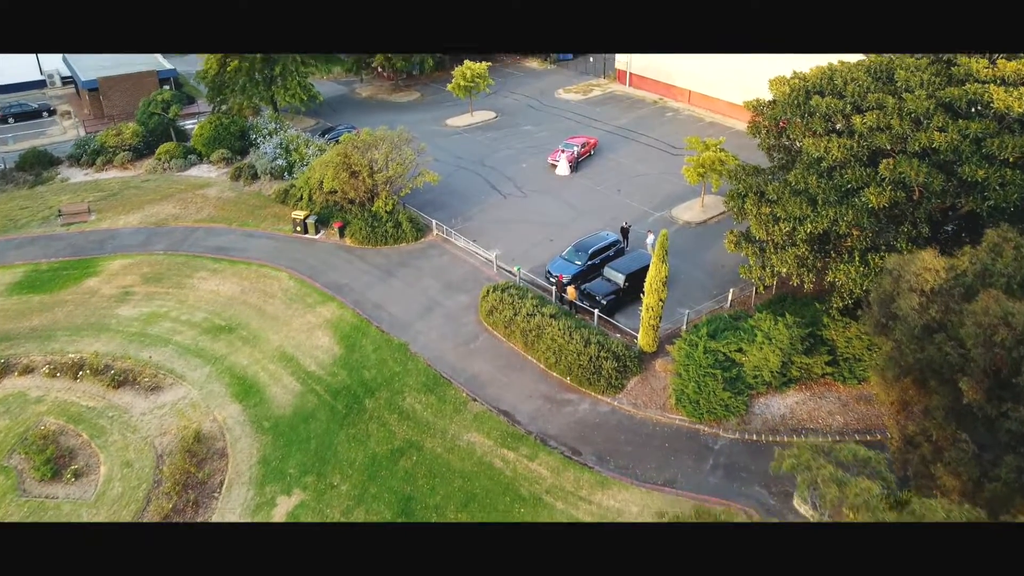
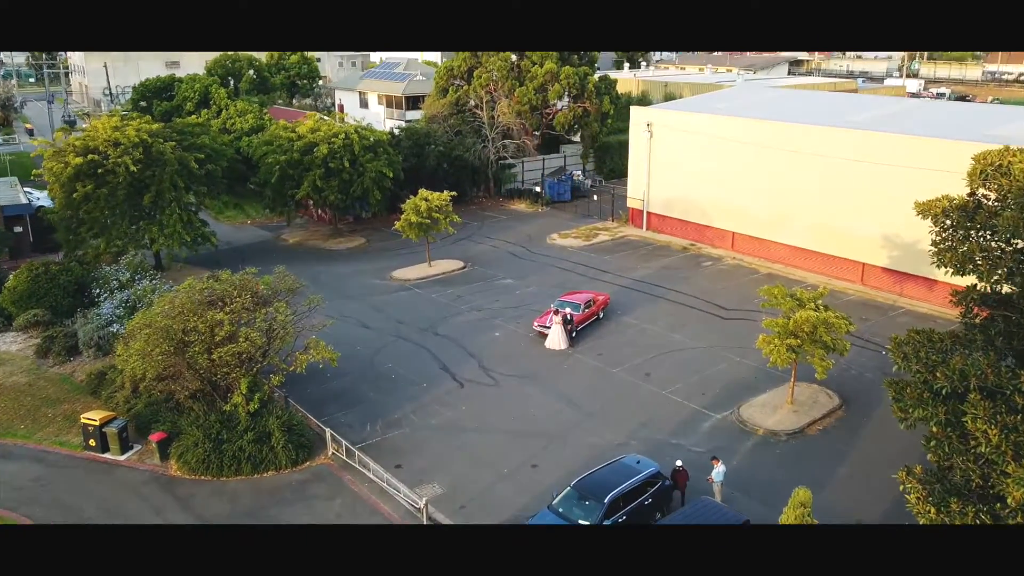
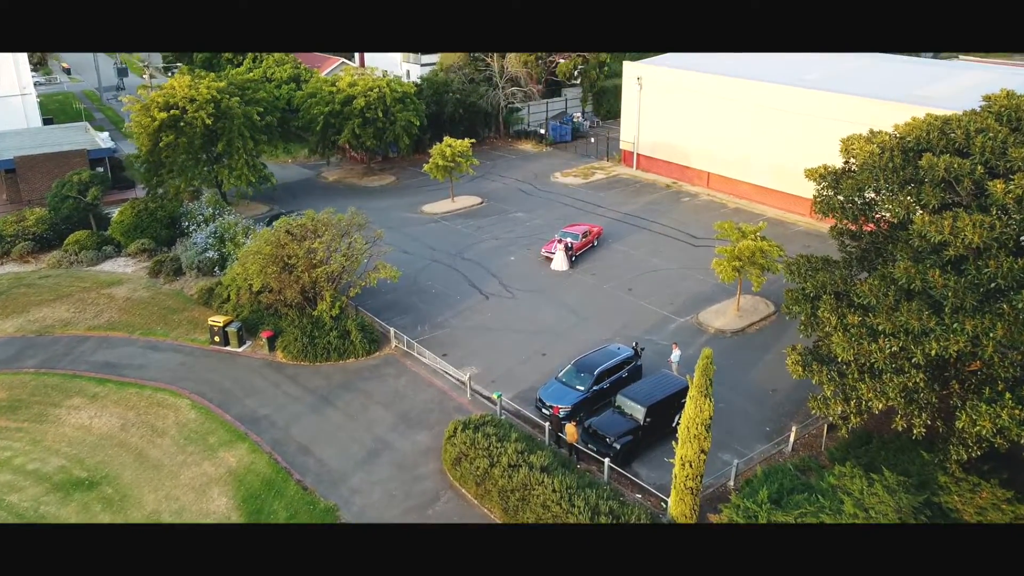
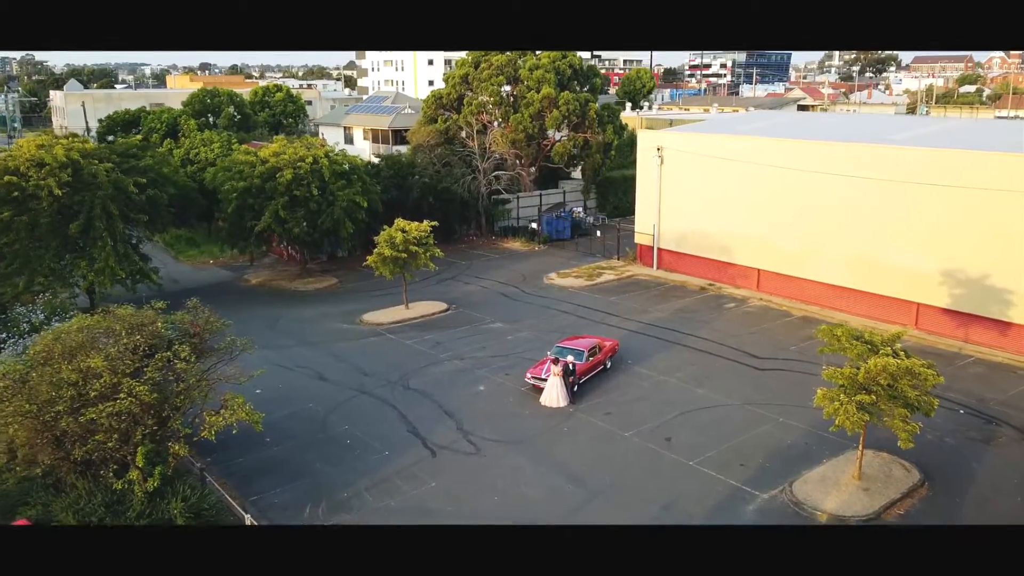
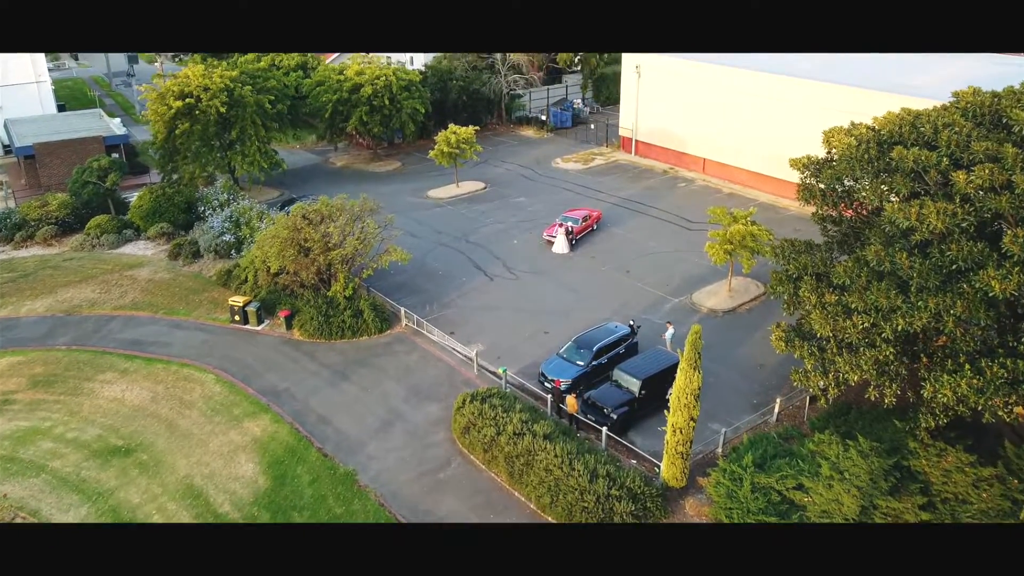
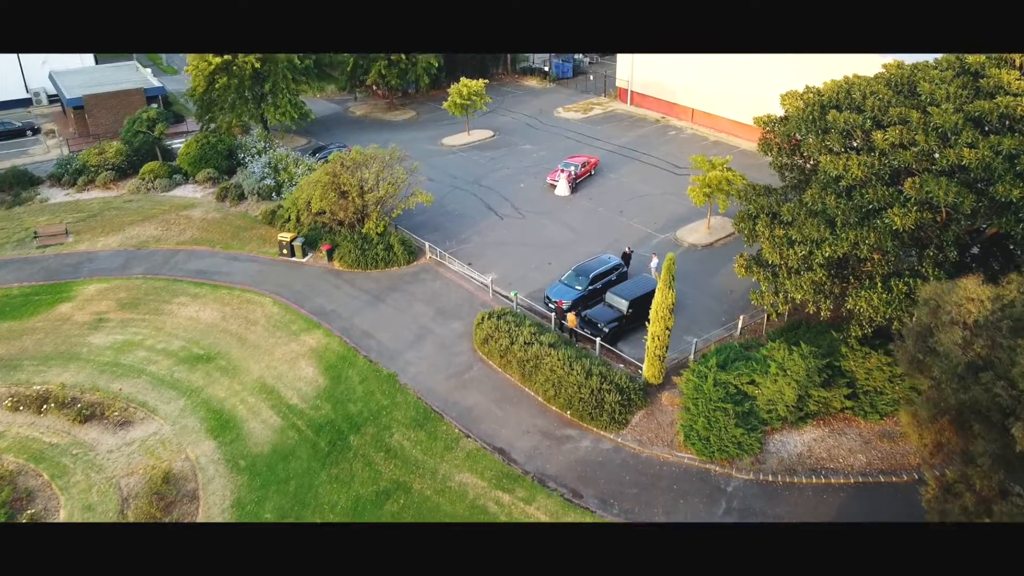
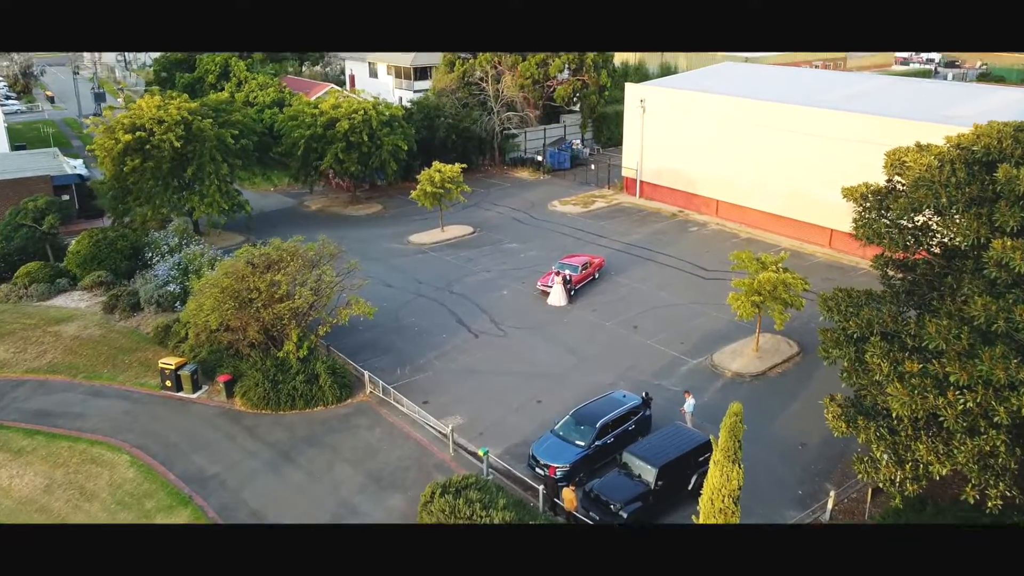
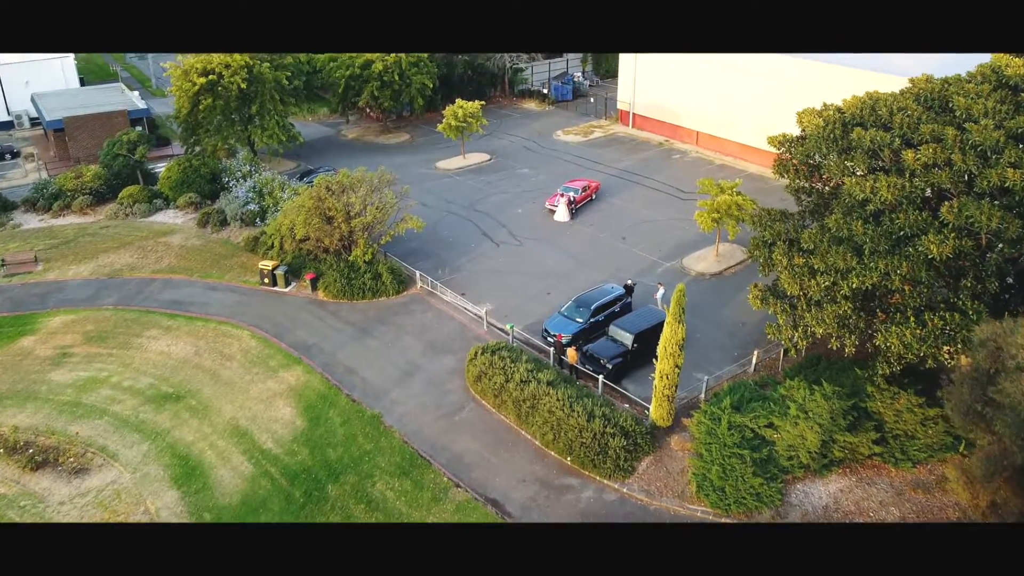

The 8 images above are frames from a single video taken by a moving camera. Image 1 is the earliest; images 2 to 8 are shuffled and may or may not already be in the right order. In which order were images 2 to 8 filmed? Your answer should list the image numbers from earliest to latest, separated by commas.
6, 8, 5, 3, 7, 2, 4
